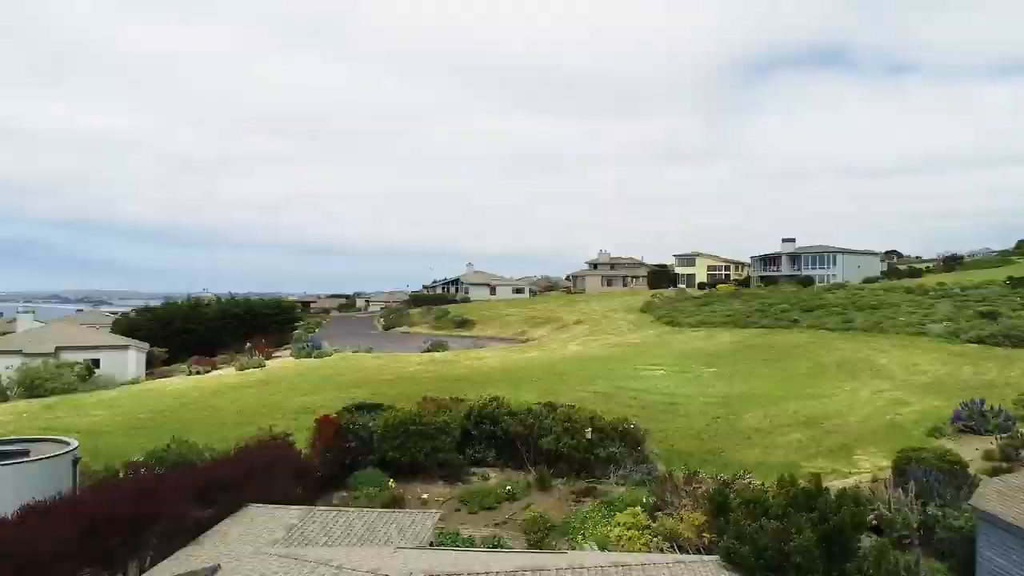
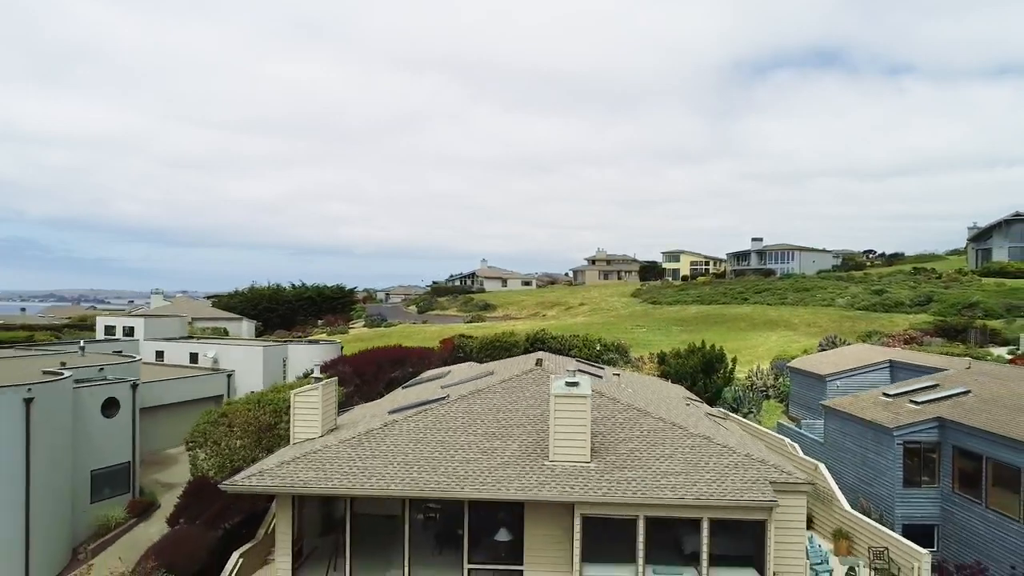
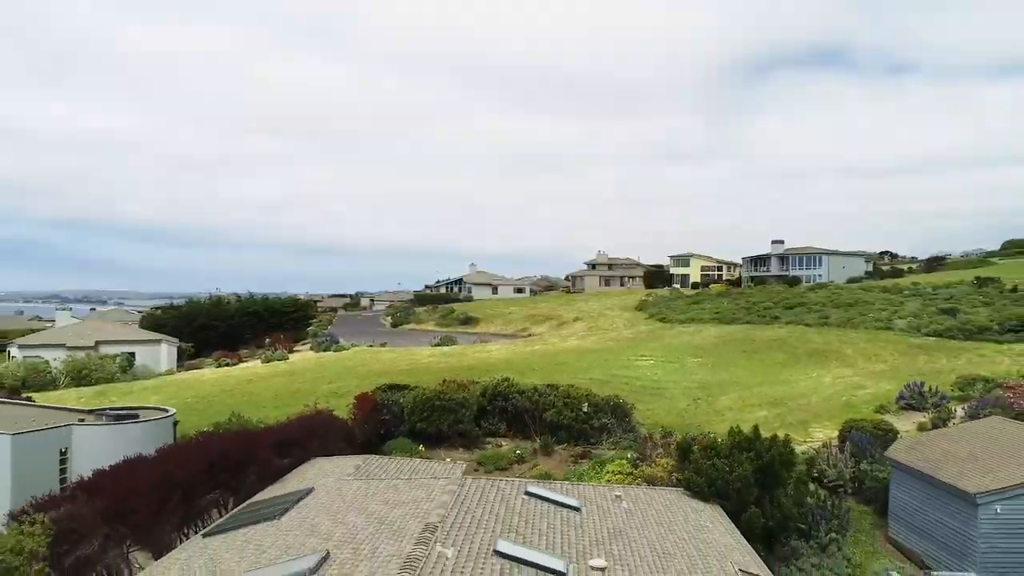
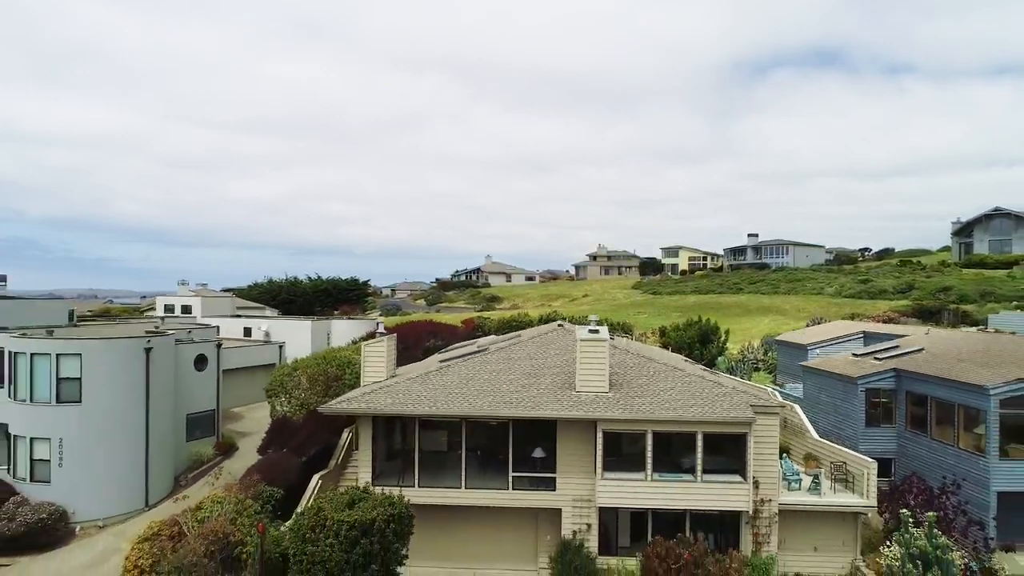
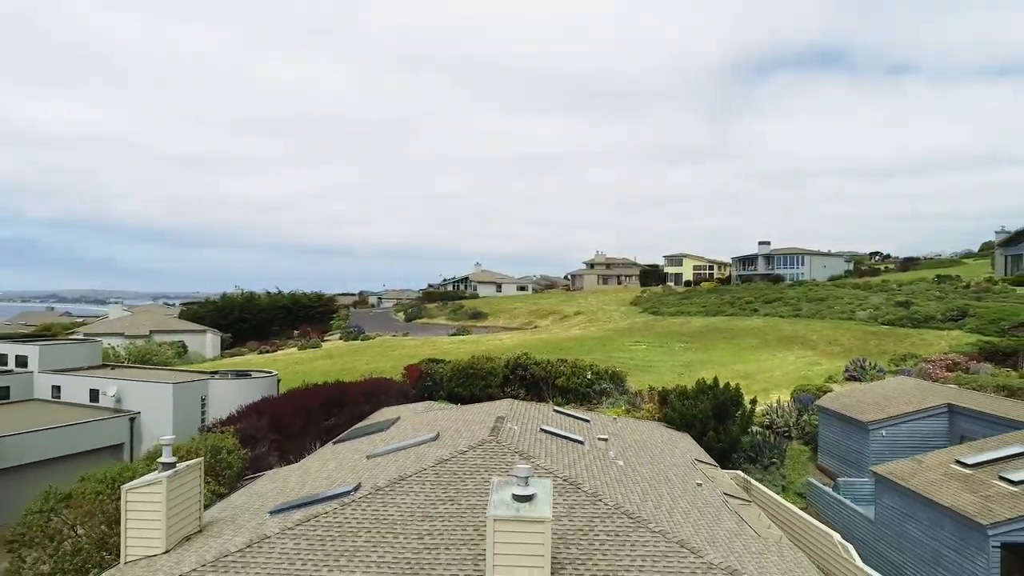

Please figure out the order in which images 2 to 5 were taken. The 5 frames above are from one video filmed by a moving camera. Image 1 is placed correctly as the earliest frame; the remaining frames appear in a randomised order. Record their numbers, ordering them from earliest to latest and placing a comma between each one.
3, 5, 2, 4
